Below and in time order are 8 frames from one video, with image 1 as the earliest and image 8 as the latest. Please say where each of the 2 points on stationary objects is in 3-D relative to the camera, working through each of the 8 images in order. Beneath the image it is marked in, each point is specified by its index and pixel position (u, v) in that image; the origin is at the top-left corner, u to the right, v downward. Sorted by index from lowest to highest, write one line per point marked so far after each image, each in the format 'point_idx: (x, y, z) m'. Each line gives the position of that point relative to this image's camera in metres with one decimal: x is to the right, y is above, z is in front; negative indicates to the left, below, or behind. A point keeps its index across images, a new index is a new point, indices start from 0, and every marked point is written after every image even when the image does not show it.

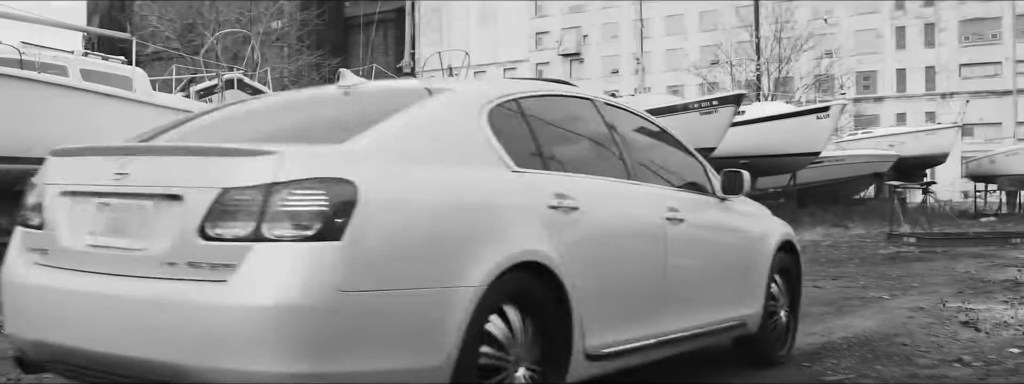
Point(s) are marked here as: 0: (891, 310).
0: (+3.2, -1.0, +7.7) m
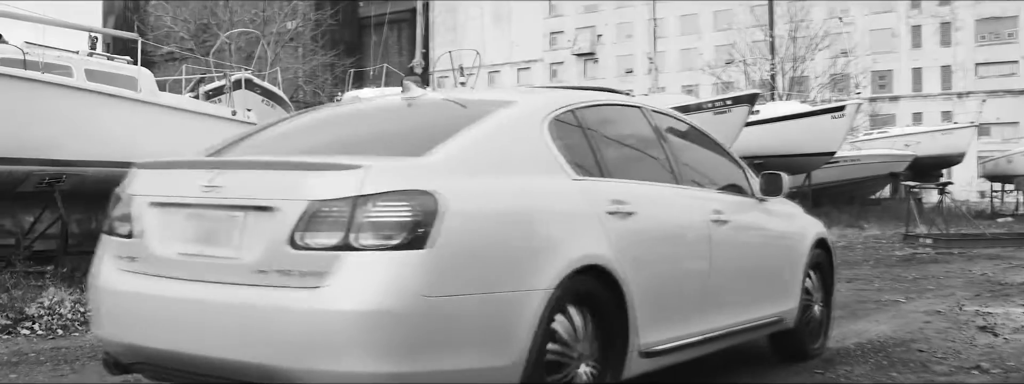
0: (+3.3, -1.0, +7.5) m
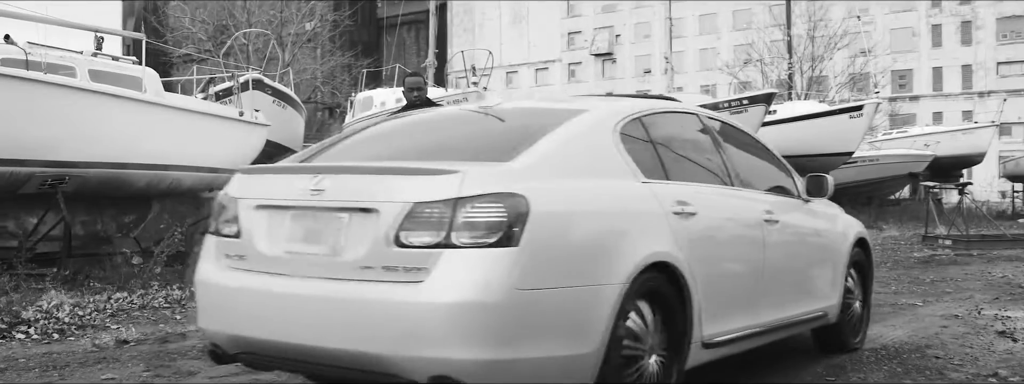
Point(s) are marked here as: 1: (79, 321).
0: (+3.3, -1.0, +7.3) m
1: (-3.0, -0.9, +6.4) m
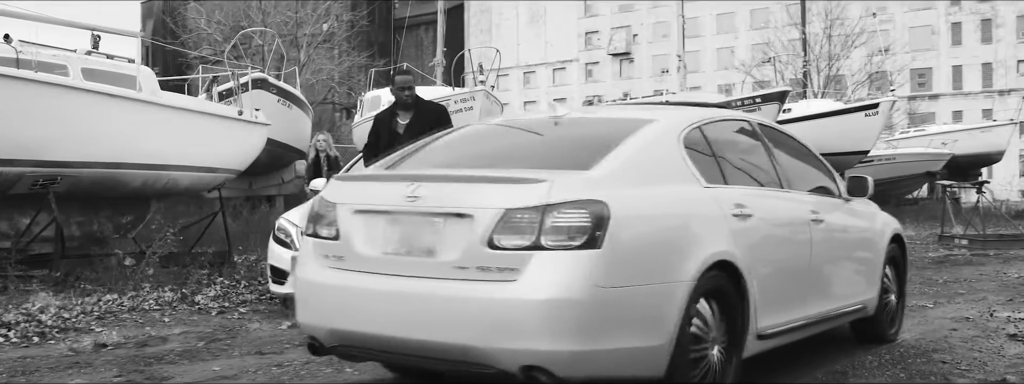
0: (+3.3, -1.0, +7.1) m
1: (-3.1, -0.9, +6.2) m
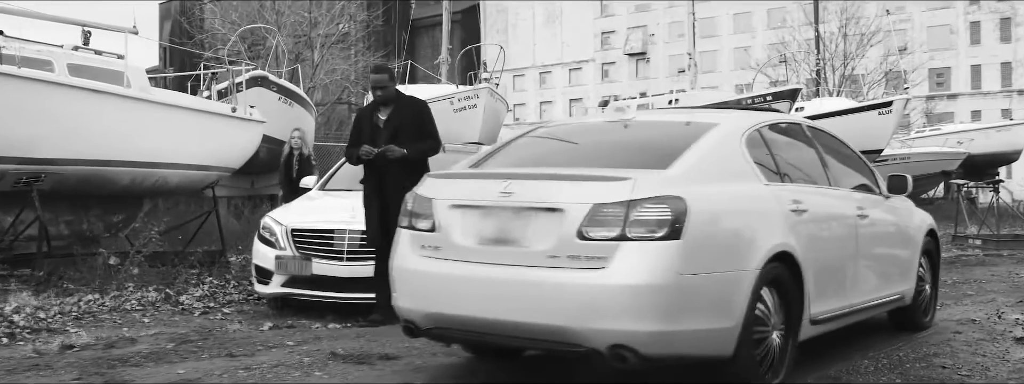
0: (+3.2, -1.0, +6.8) m
1: (-3.2, -0.9, +6.1) m
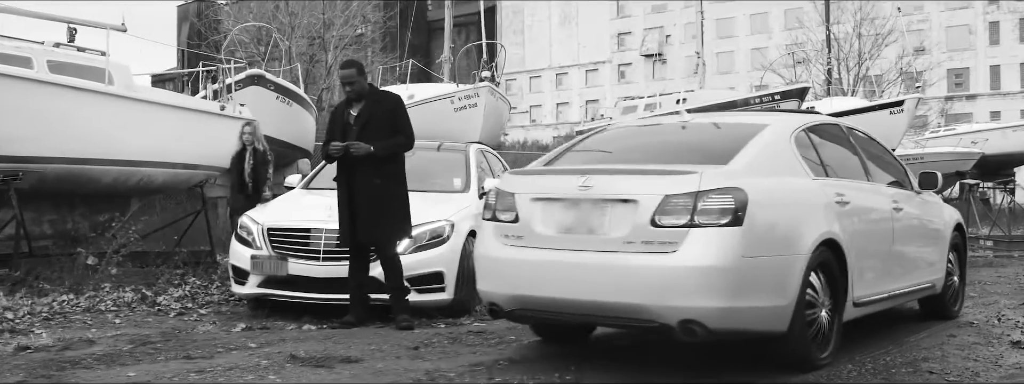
0: (+3.0, -1.0, +6.6) m
1: (-3.3, -0.9, +5.9) m
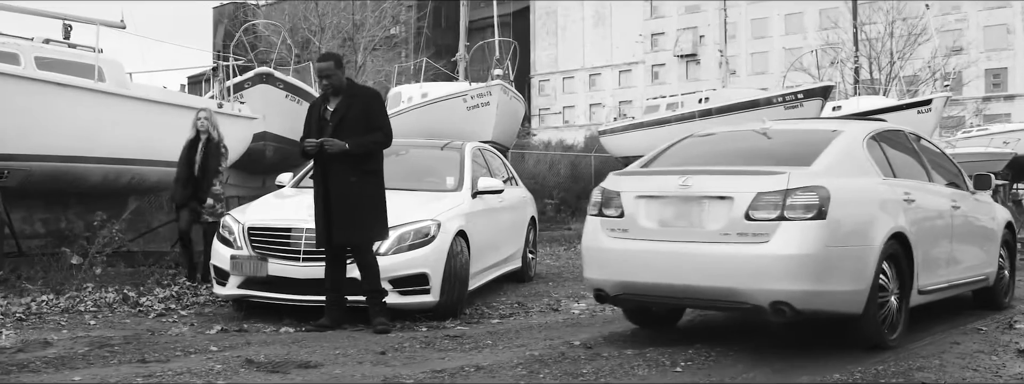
0: (+2.9, -1.0, +6.3) m
1: (-3.5, -0.9, +5.8) m
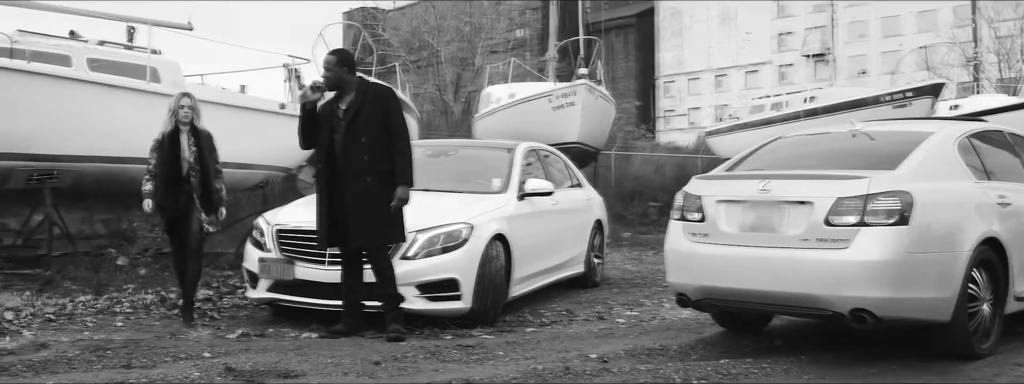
0: (+3.1, -1.0, +5.5) m
1: (-3.3, -0.9, +5.8) m
